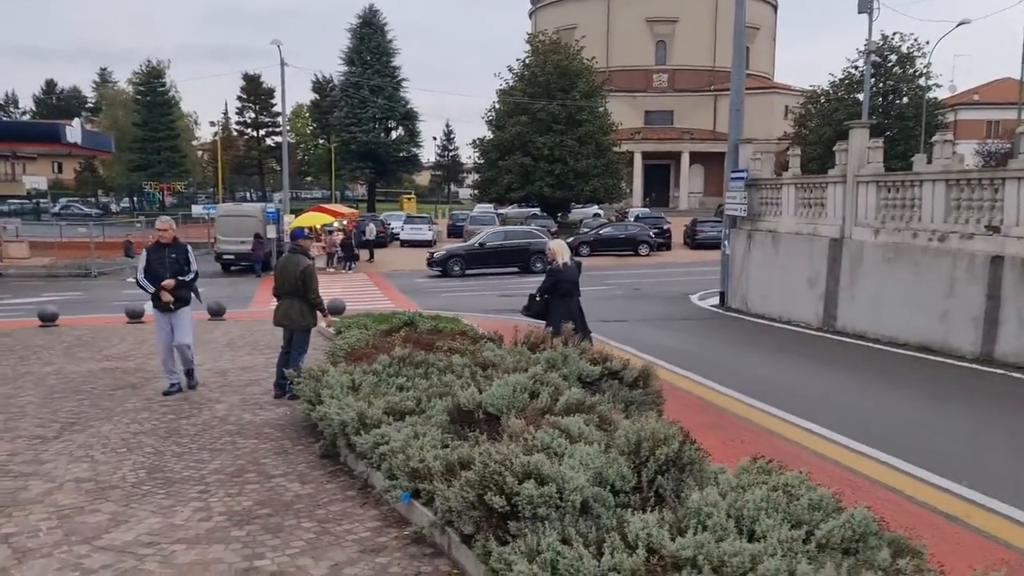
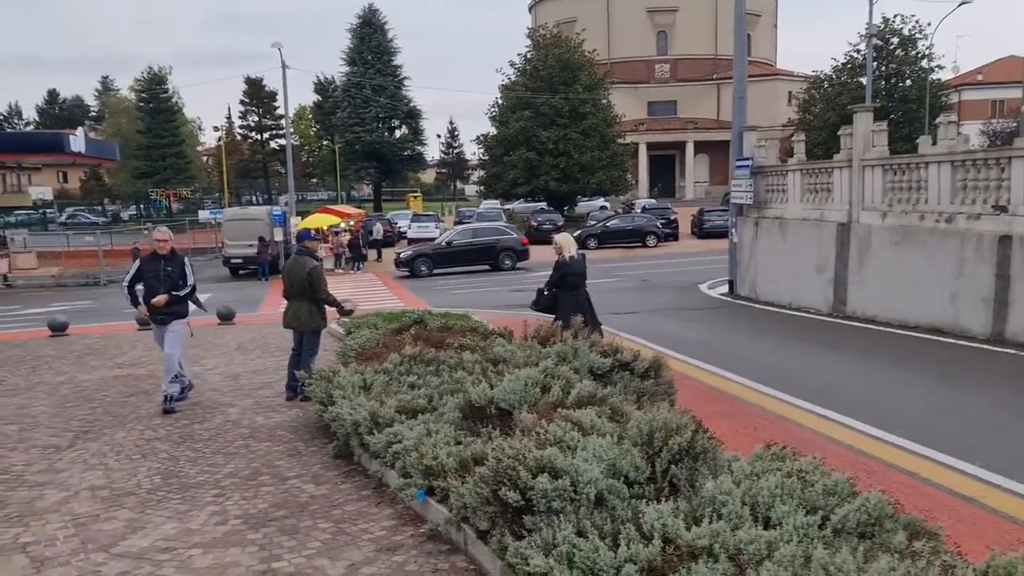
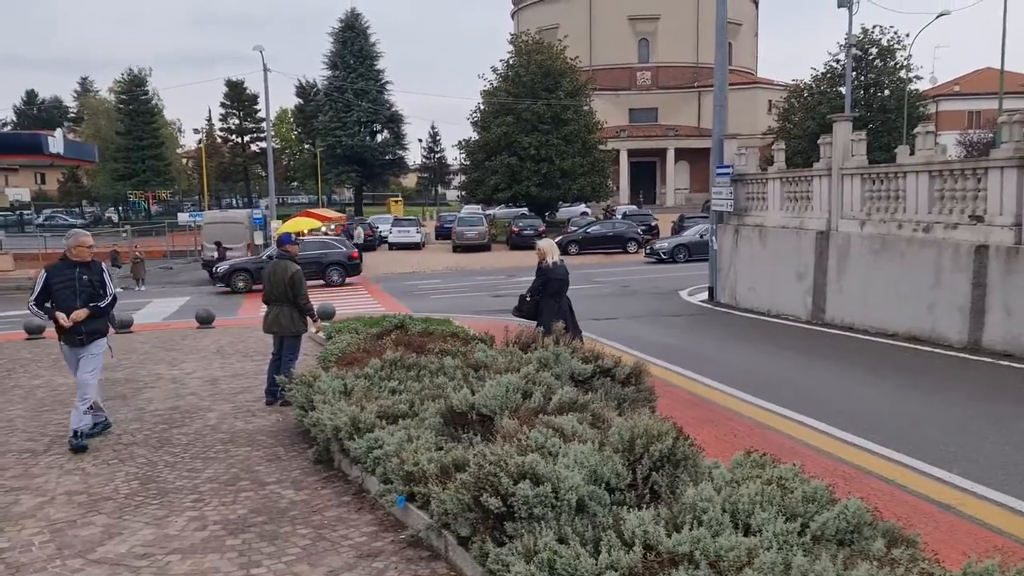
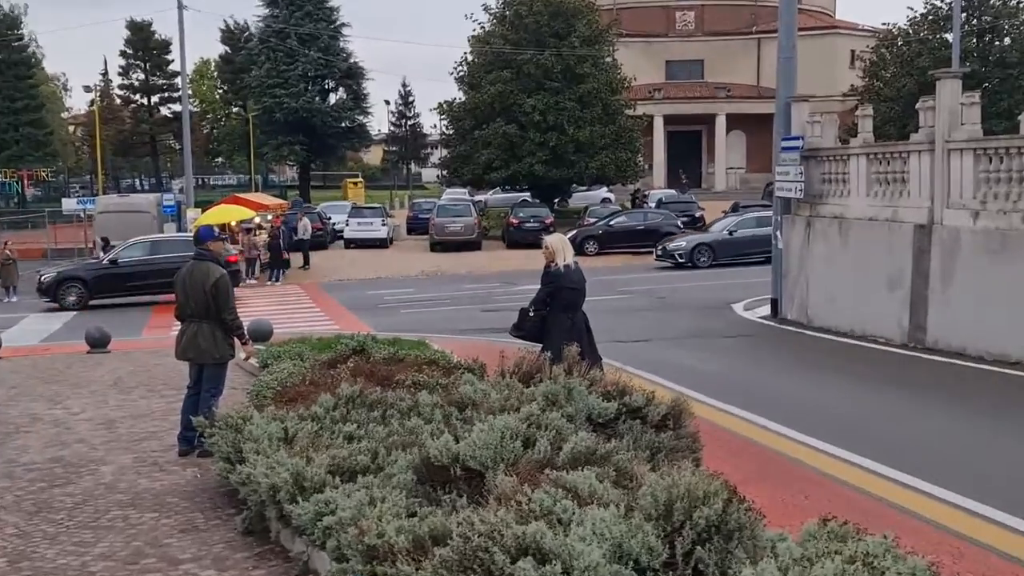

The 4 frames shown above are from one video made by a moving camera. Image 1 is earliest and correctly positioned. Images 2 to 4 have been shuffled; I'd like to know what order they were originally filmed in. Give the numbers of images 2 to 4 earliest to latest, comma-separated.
2, 3, 4
